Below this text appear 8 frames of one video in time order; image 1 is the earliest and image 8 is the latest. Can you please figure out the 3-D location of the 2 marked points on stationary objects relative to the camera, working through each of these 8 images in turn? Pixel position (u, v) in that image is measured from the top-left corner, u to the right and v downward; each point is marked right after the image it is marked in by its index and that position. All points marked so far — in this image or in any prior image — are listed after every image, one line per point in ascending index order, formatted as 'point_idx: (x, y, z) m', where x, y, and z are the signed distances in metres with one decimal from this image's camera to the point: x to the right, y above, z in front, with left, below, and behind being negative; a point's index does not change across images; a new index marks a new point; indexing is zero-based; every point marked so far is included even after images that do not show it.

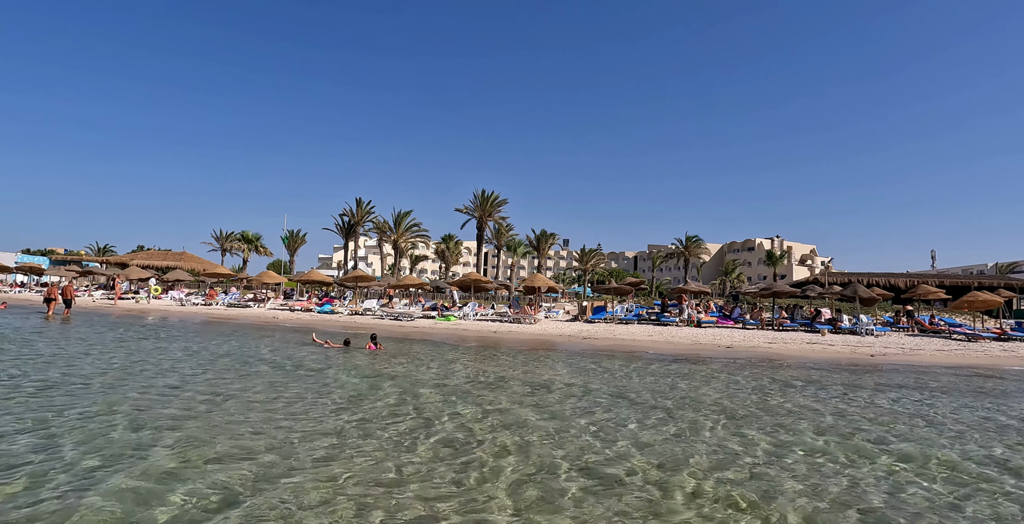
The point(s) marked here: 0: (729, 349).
0: (+6.0, -2.3, +15.5) m
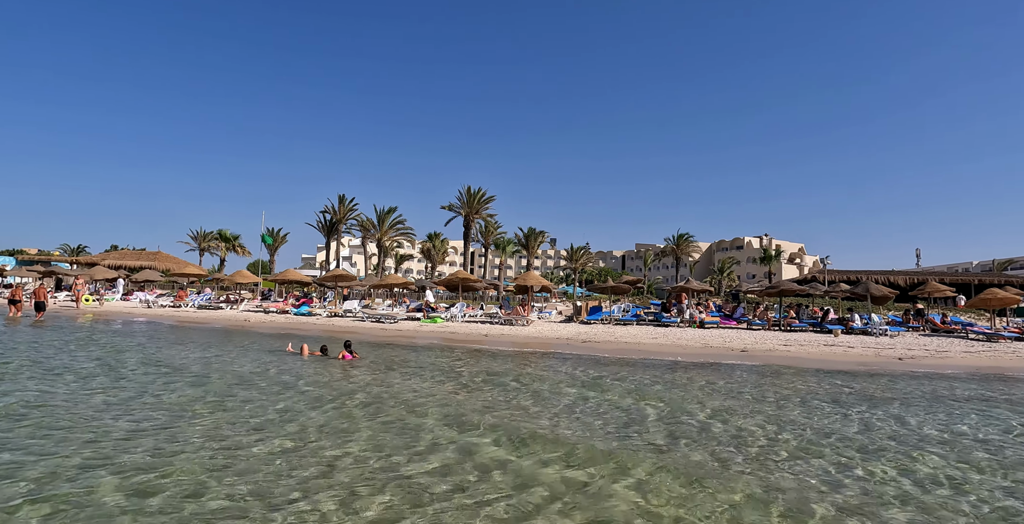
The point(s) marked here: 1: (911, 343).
0: (+5.8, -2.2, +14.2) m
1: (+11.8, -2.4, +16.9) m
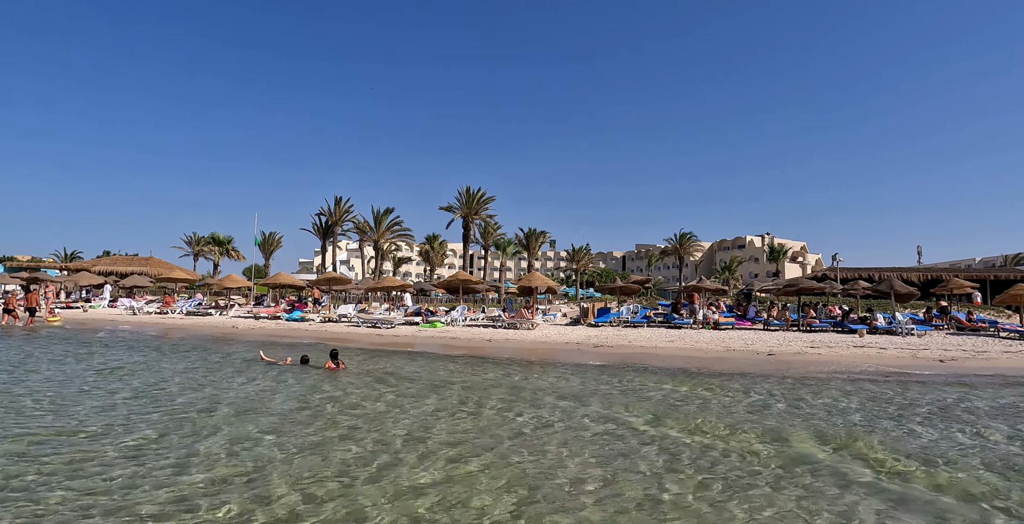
0: (+5.9, -2.1, +13.1) m
1: (+11.9, -2.2, +15.8) m
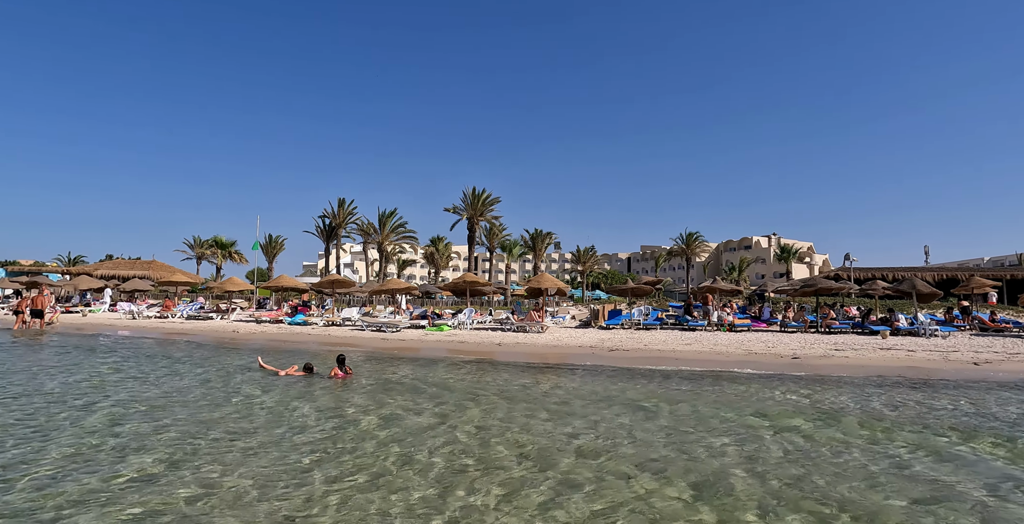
0: (+6.2, -2.1, +12.5) m
1: (+12.2, -2.2, +15.2) m
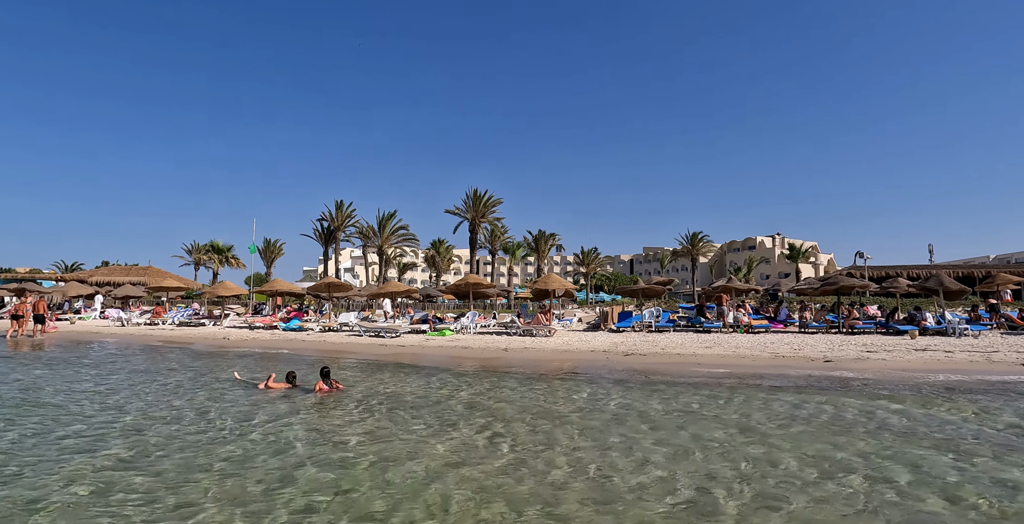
0: (+6.3, -2.0, +11.6) m
1: (+12.3, -2.0, +14.2) m
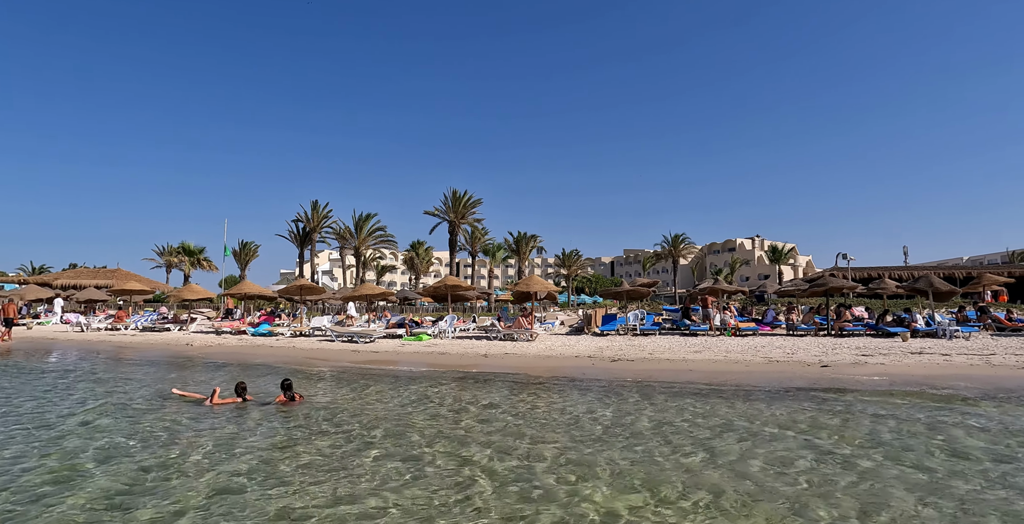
0: (+6.0, -2.0, +11.0) m
1: (+11.9, -2.0, +13.9) m
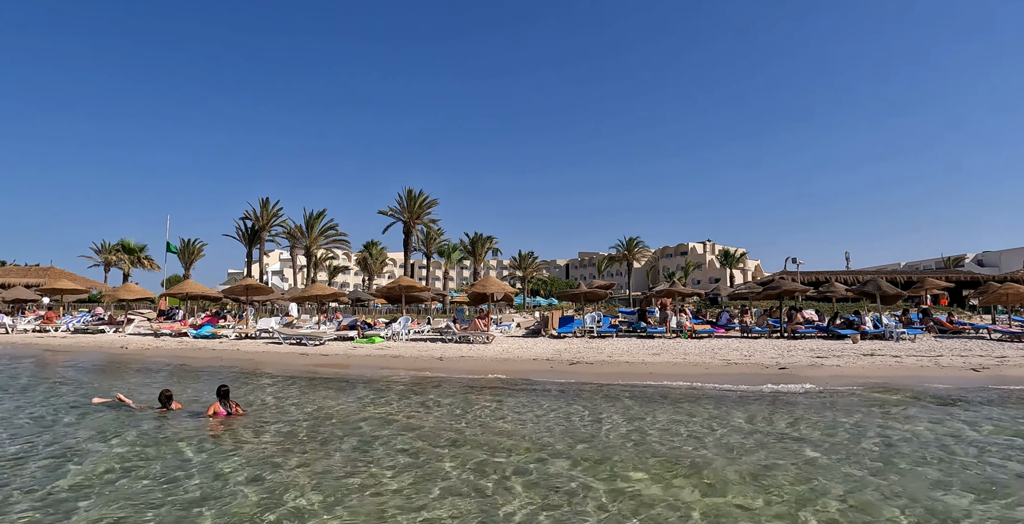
0: (+5.1, -2.1, +11.0) m
1: (+10.8, -2.1, +14.3) m
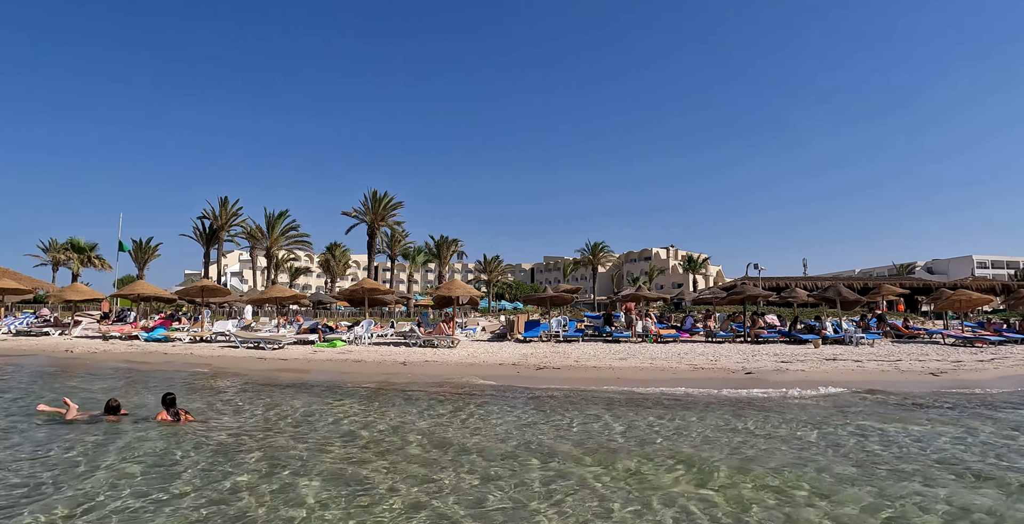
0: (+4.5, -2.2, +11.1) m
1: (+10.0, -2.3, +14.7) m
